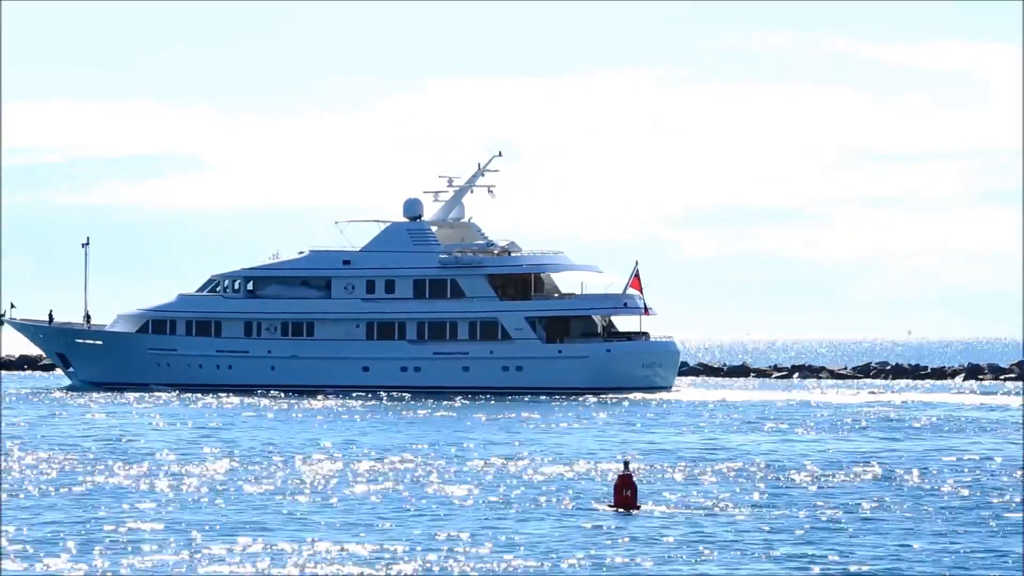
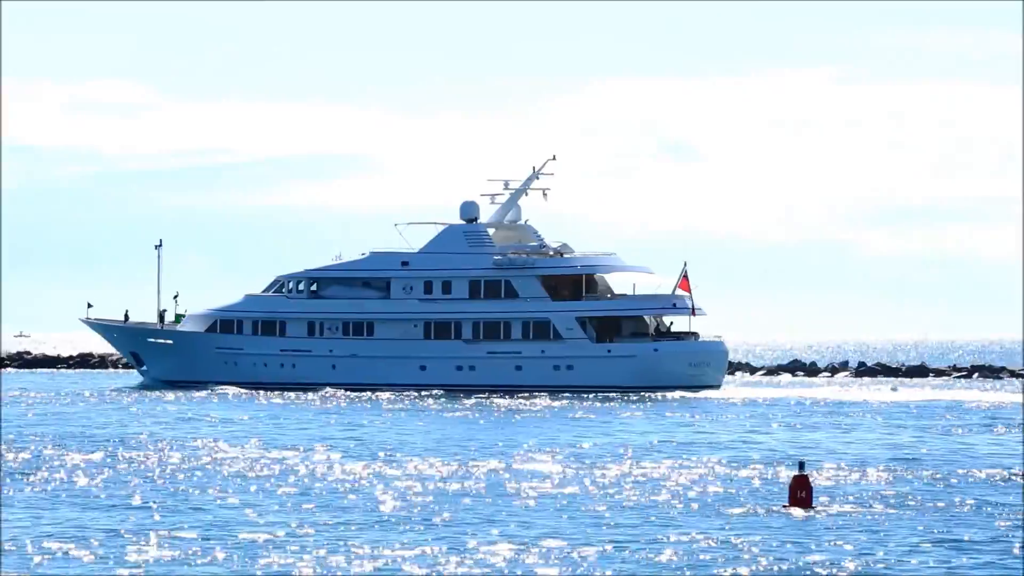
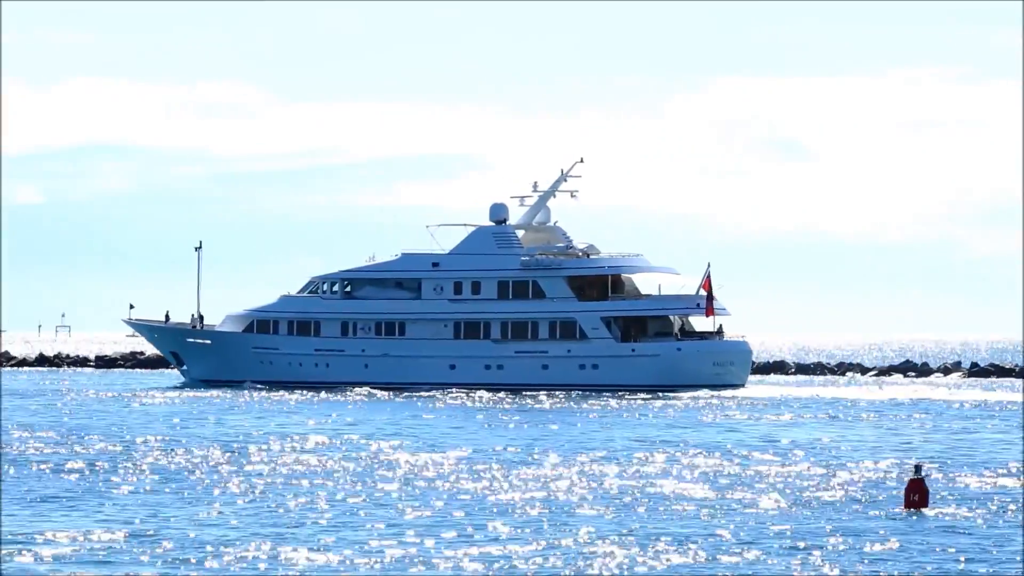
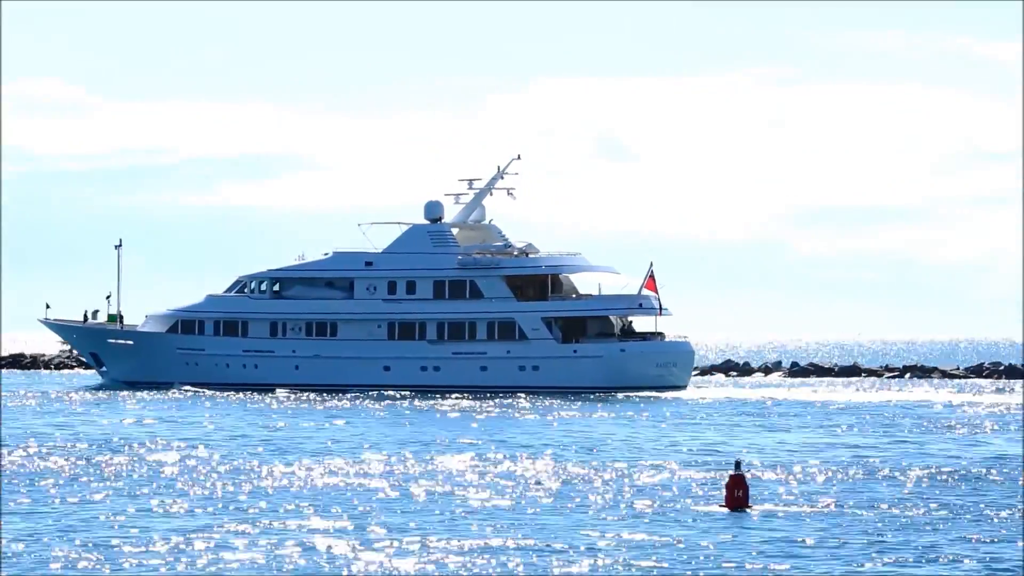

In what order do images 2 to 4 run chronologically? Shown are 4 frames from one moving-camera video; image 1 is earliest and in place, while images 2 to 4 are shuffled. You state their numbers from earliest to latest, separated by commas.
4, 2, 3
